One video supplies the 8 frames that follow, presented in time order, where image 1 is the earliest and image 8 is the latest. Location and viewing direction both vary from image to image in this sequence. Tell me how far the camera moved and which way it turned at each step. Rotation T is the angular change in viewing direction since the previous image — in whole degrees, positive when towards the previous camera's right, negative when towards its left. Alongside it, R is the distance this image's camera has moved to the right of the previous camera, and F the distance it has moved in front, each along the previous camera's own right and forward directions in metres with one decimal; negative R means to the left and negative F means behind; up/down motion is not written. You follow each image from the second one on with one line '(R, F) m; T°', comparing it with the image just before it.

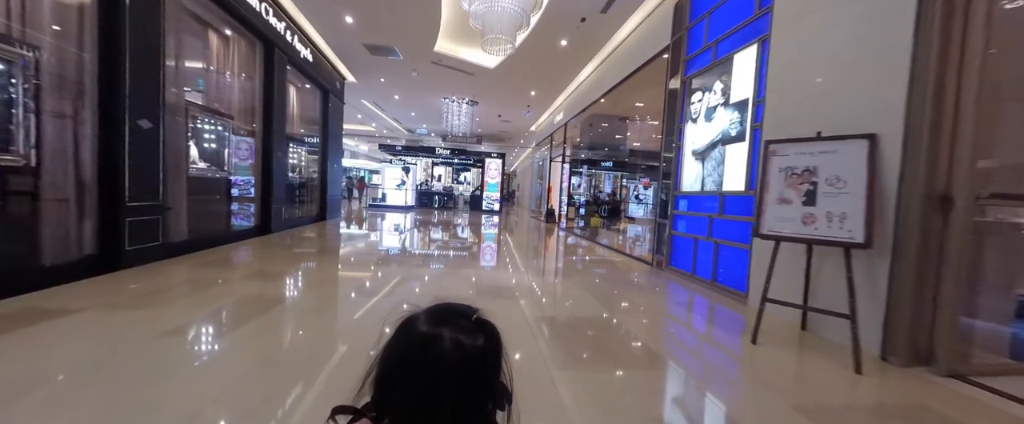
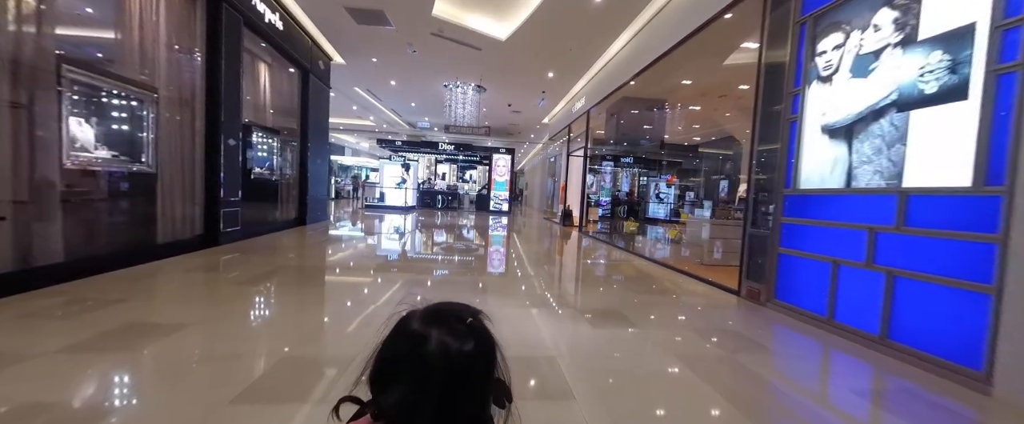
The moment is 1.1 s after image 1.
(-0.1, +0.4) m; -1°
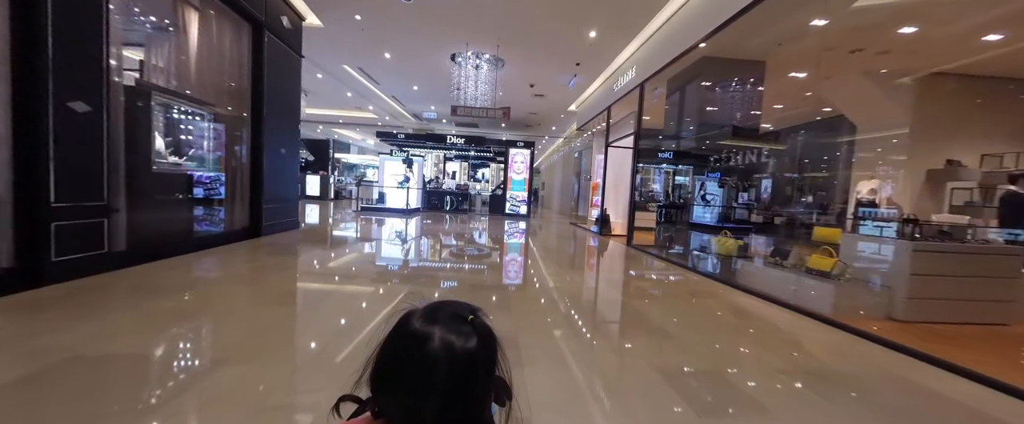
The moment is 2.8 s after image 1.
(-0.1, +0.6) m; -2°
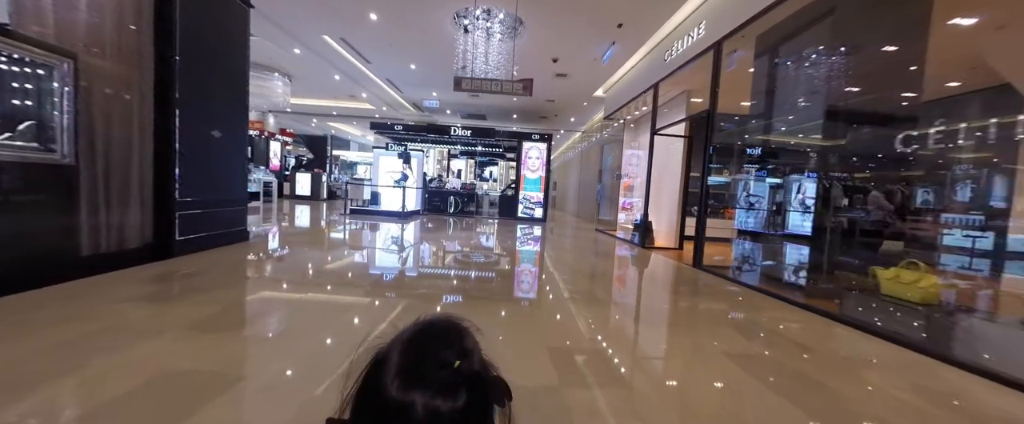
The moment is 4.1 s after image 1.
(-0.1, +0.5) m; -1°
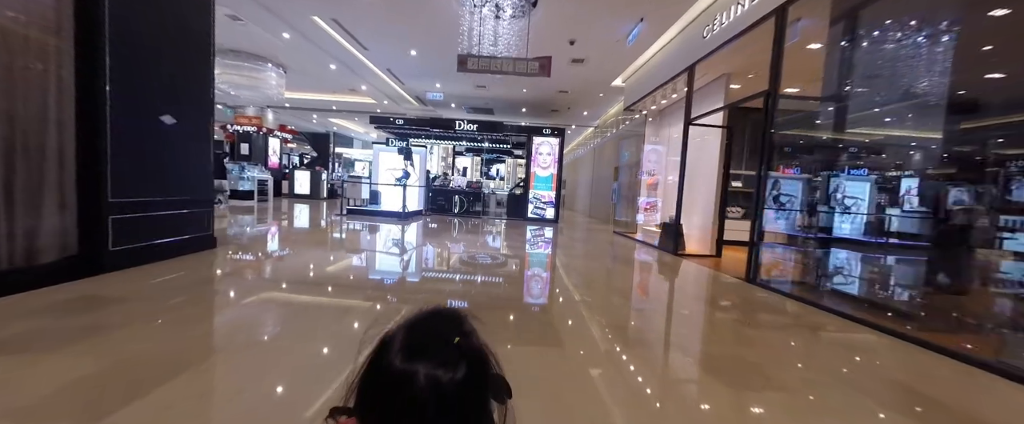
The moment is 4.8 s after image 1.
(0.0, +0.2) m; -1°
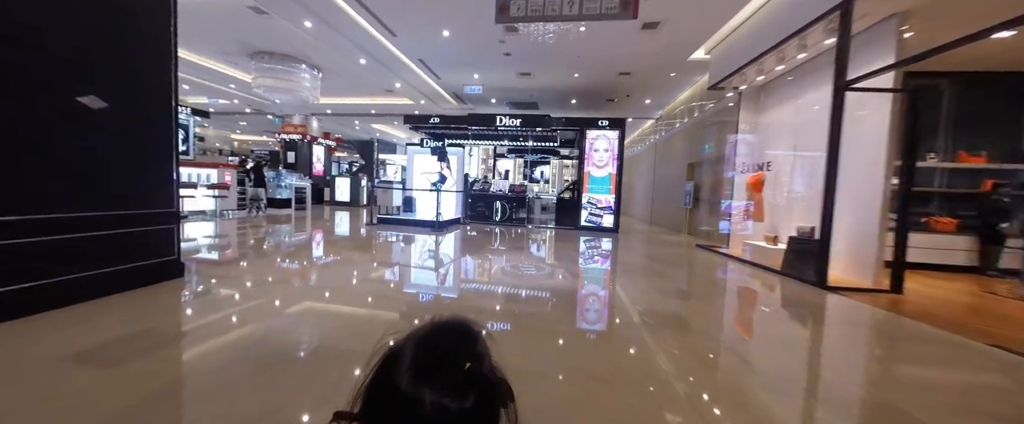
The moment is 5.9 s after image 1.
(-0.1, +0.4) m; -7°
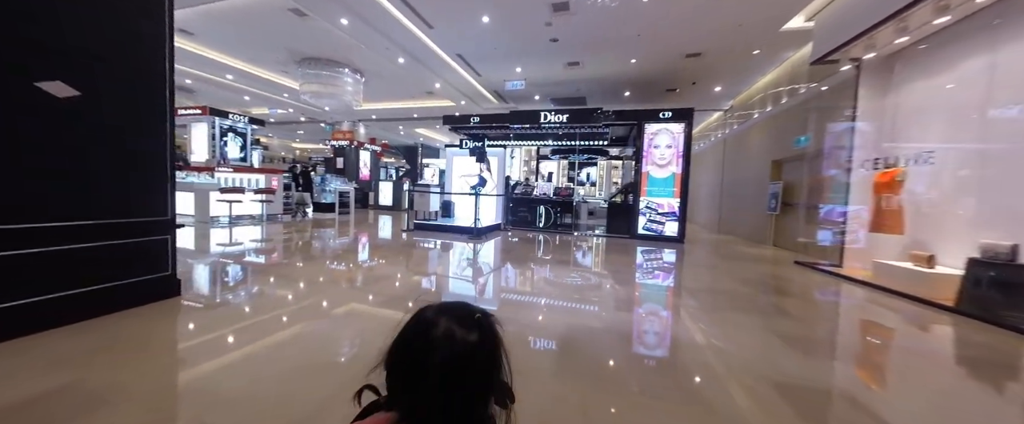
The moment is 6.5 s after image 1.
(0.0, +0.2) m; -7°
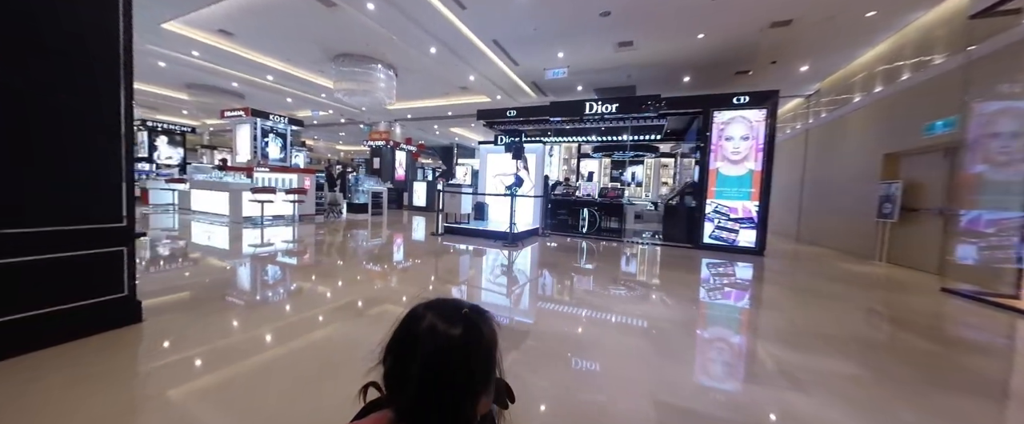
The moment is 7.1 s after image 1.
(0.0, +0.2) m; -6°
